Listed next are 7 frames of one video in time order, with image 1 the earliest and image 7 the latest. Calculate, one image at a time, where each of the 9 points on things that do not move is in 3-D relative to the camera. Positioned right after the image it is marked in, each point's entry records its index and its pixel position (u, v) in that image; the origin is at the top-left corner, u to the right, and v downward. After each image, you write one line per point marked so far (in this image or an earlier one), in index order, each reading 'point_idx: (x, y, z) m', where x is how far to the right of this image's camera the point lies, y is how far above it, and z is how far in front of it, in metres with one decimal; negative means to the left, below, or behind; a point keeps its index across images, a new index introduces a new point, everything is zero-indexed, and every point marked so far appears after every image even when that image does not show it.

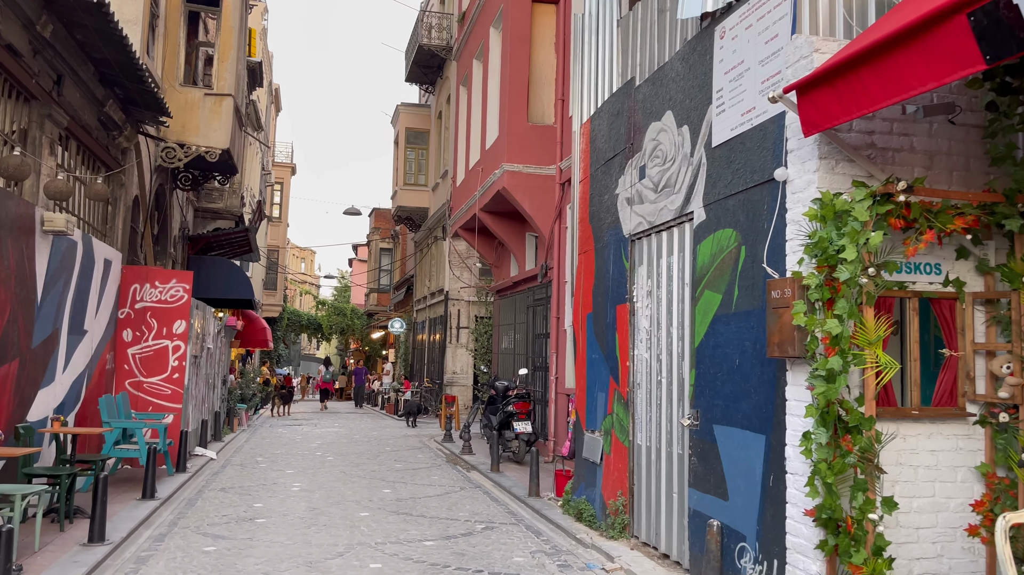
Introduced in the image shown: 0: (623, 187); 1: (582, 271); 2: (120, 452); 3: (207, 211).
0: (+1.0, +0.9, +7.8) m
1: (+0.7, +0.2, +9.0) m
2: (-4.5, -1.9, +9.5) m
3: (-7.1, +1.8, +19.3) m
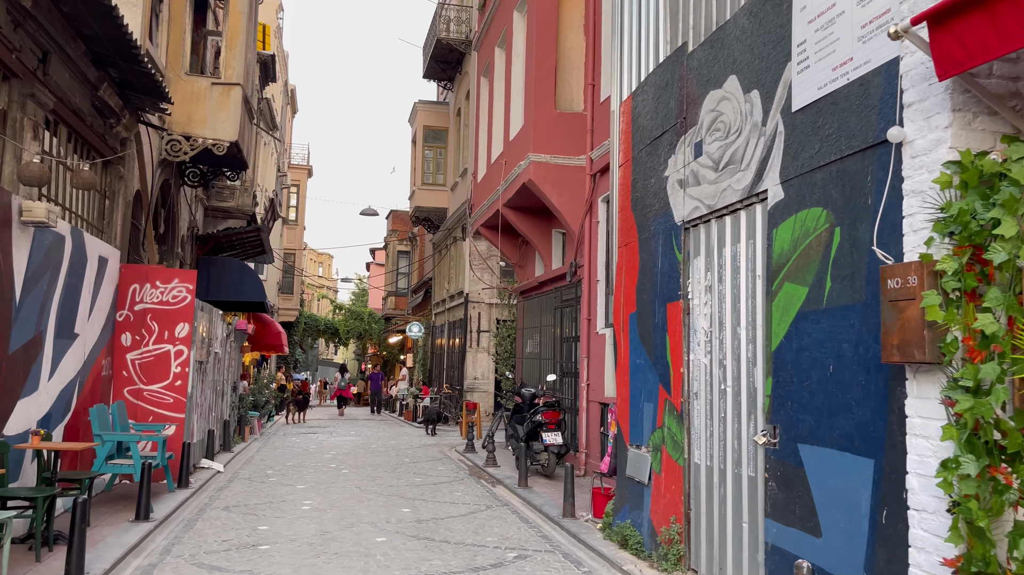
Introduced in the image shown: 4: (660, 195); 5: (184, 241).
0: (+1.3, +1.0, +6.9) m
1: (+1.1, +0.2, +8.1) m
2: (-4.1, -1.9, +8.6) m
3: (-6.5, +1.7, +18.5) m
4: (+1.3, +0.8, +7.1) m
5: (-6.4, +0.9, +16.2) m
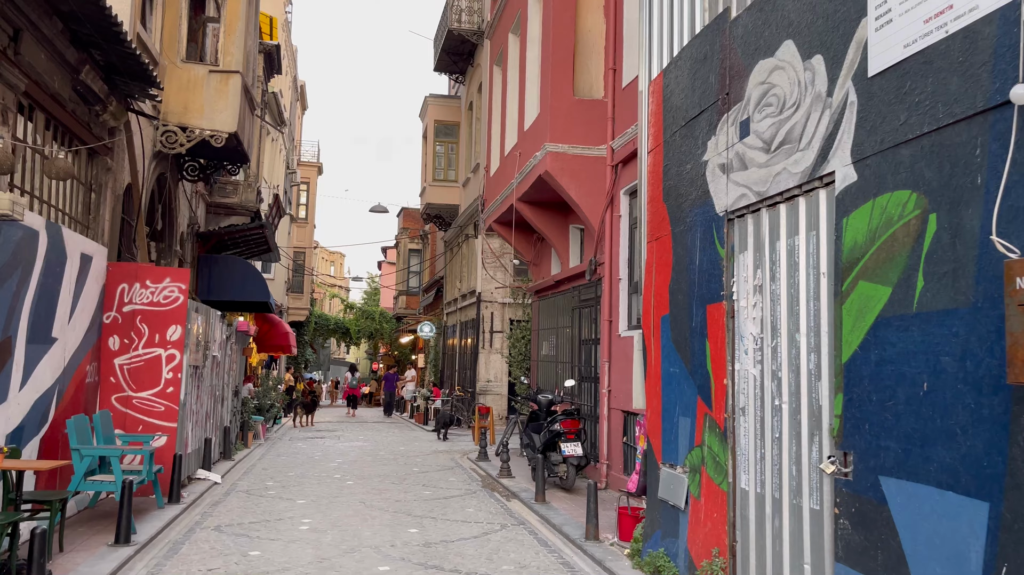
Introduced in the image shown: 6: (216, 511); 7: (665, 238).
0: (+1.5, +1.0, +6.0) m
1: (+1.2, +0.2, +7.2) m
2: (-4.0, -1.9, +7.9) m
3: (-6.2, +1.7, +17.8) m
4: (+1.4, +0.8, +6.3) m
5: (-6.1, +0.9, +15.5) m
6: (-3.4, -2.5, +9.4) m
7: (+1.3, +0.4, +6.9) m
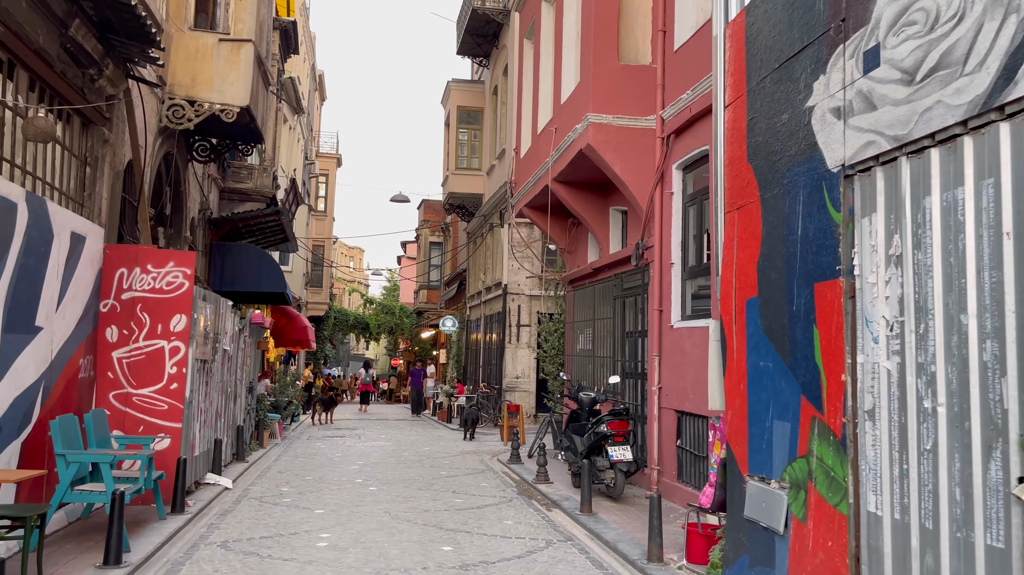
0: (+1.8, +1.1, +4.9) m
1: (+1.6, +0.4, +6.1) m
2: (-3.6, -1.7, +6.9) m
3: (-5.6, +1.9, +16.8) m
4: (+1.8, +1.0, +5.2) m
5: (-5.5, +1.1, +14.5) m
6: (-2.9, -2.4, +8.4) m
7: (+1.7, +0.6, +5.8) m
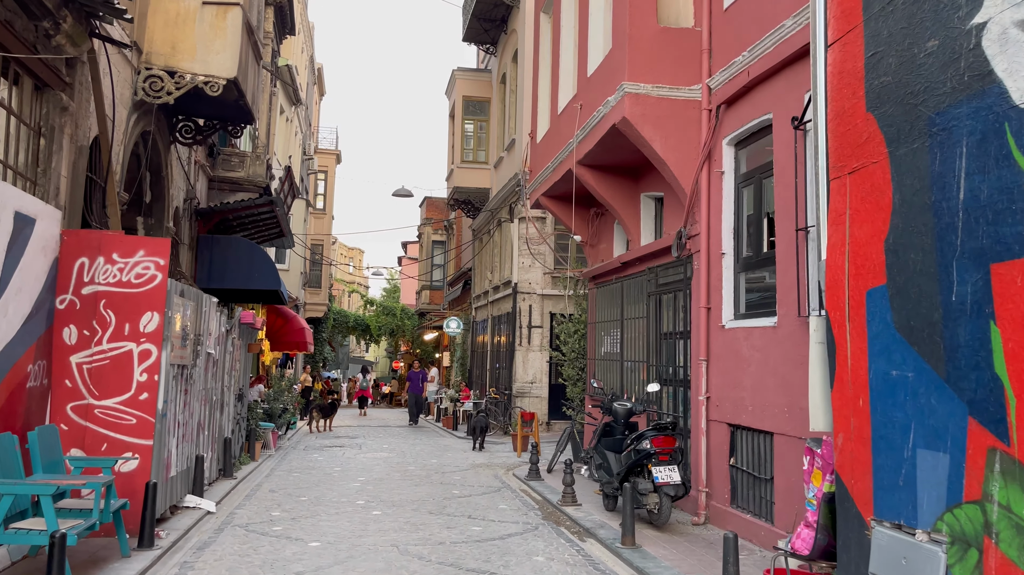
0: (+2.1, +1.2, +3.6) m
1: (+1.9, +0.4, +4.8) m
2: (-3.3, -1.6, +5.5) m
3: (-5.3, +2.0, +15.4) m
4: (+2.1, +1.0, +3.8) m
5: (-5.3, +1.2, +13.2) m
6: (-2.6, -2.3, +7.1) m
7: (+1.9, +0.6, +4.5) m
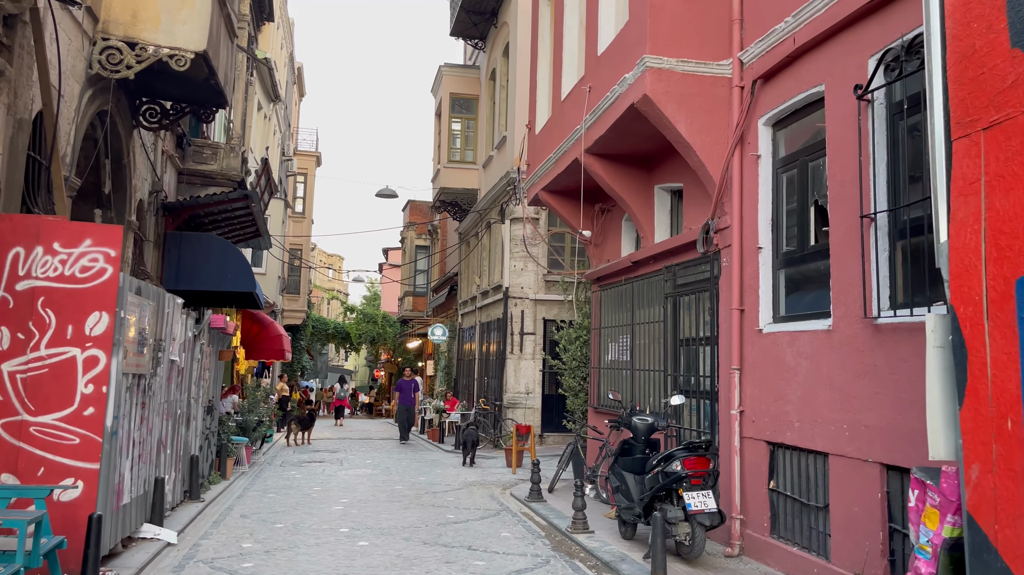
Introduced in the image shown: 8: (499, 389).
0: (+2.3, +1.3, +2.5) m
1: (+2.0, +0.5, +3.7) m
2: (-3.1, -1.6, +4.3) m
3: (-5.4, +1.9, +14.2) m
4: (+2.3, +1.1, +2.8) m
5: (-5.3, +1.1, +12.0) m
6: (-2.5, -2.3, +5.9) m
7: (+2.1, +0.7, +3.4) m
8: (-0.3, -2.3, +19.0) m
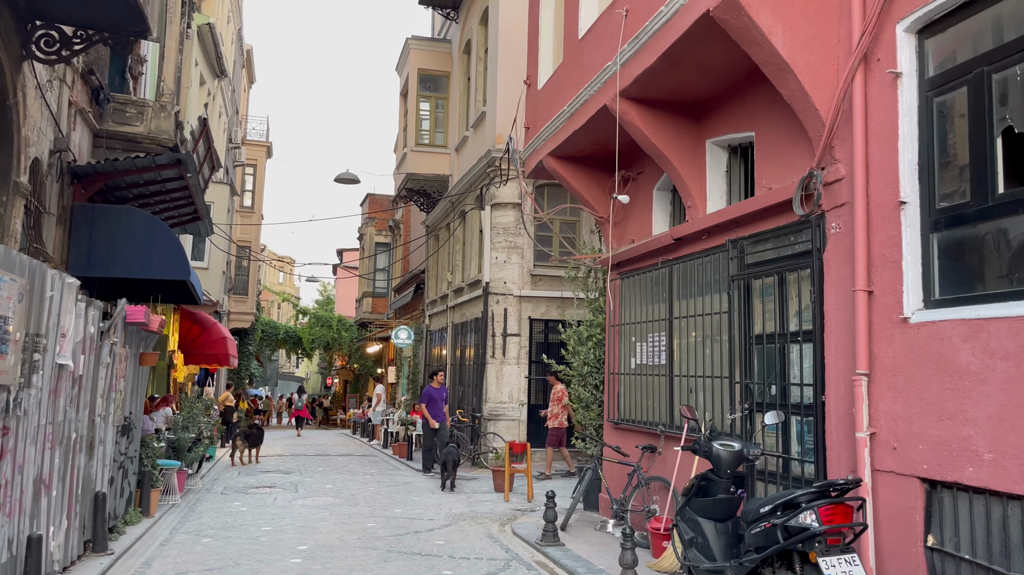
0: (+2.9, +1.5, +0.3) m
1: (+2.5, +0.7, +1.5) m
2: (-2.7, -1.4, +1.8) m
3: (-5.5, +2.1, +11.6) m
4: (+2.8, +1.3, +0.6) m
5: (-5.3, +1.3, +9.3) m
6: (-2.2, -2.1, +3.4) m
7: (+2.6, +0.9, +1.2) m
8: (-0.7, -2.2, +16.6) m
